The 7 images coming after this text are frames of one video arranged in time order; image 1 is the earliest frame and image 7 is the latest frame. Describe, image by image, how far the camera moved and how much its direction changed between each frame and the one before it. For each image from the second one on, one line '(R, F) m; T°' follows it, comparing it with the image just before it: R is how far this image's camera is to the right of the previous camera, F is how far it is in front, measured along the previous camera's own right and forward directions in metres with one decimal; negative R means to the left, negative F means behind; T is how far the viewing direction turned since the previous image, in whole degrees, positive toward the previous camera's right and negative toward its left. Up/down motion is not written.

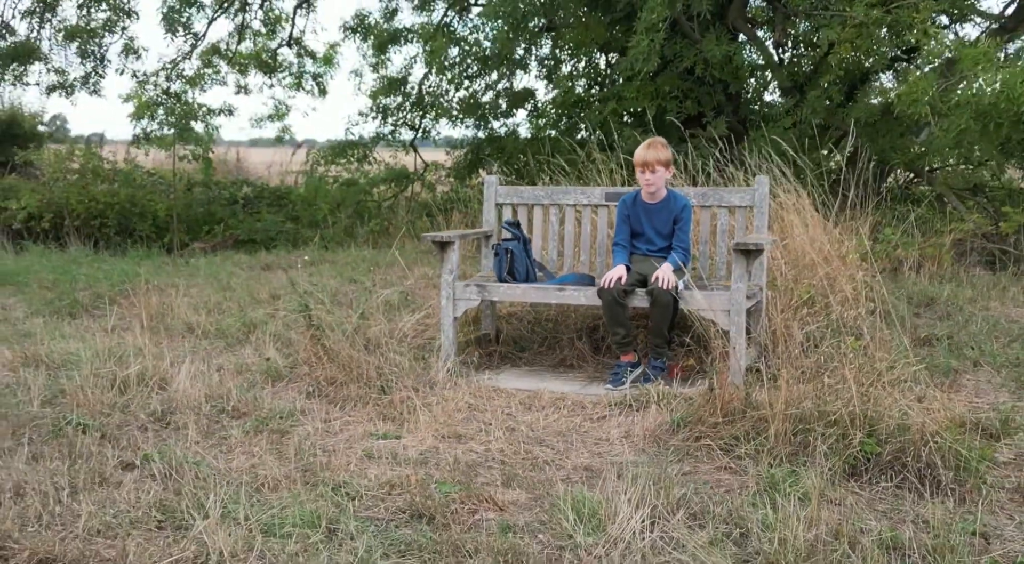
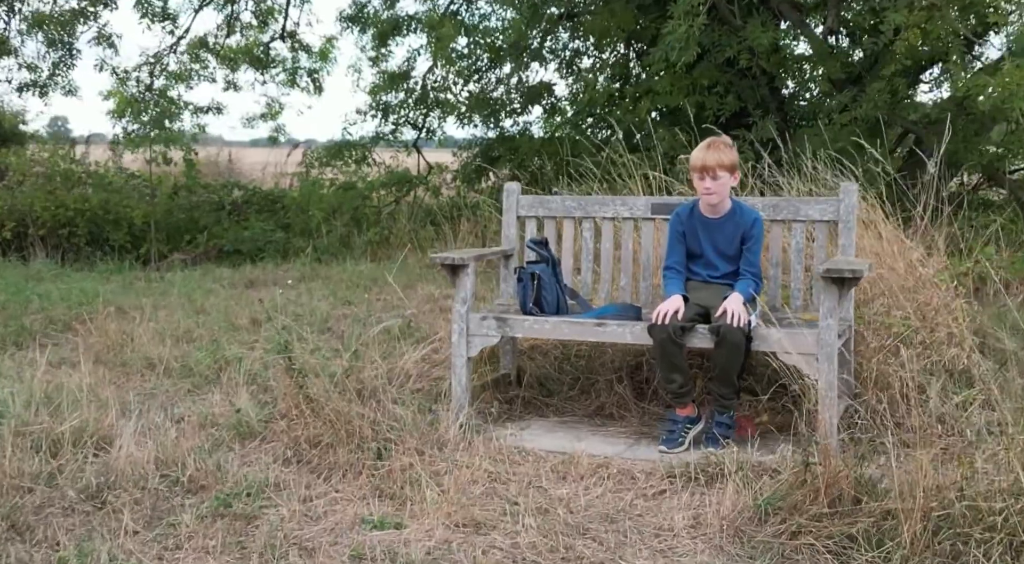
(-0.1, +1.3) m; 0°
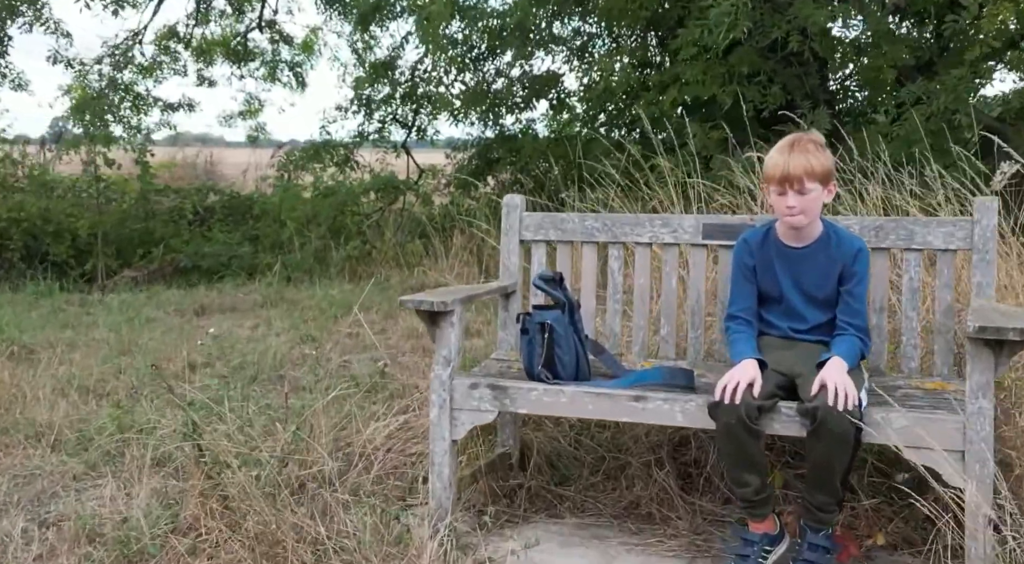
(0.0, +1.6) m; 0°
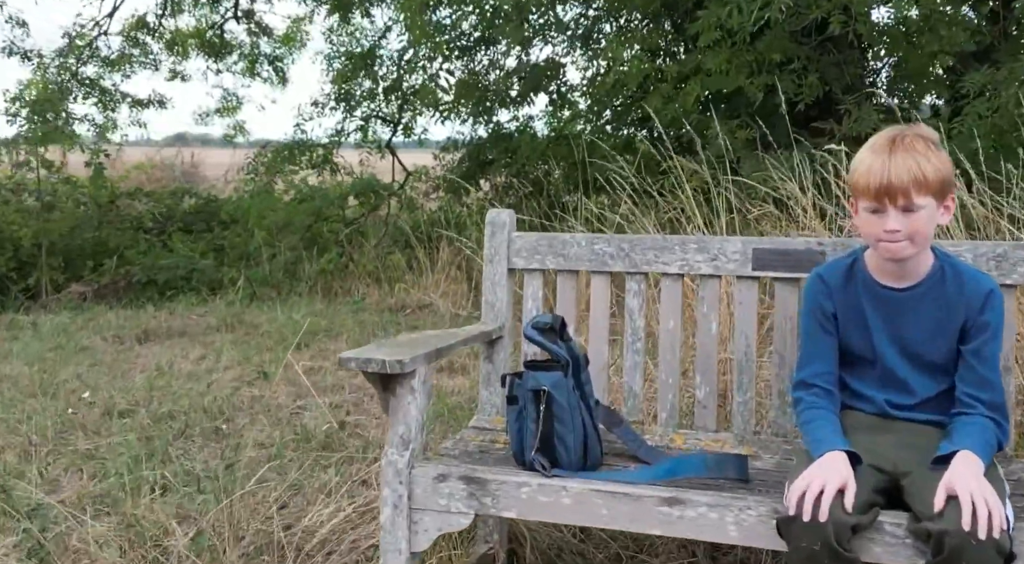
(0.0, +1.1) m; 0°
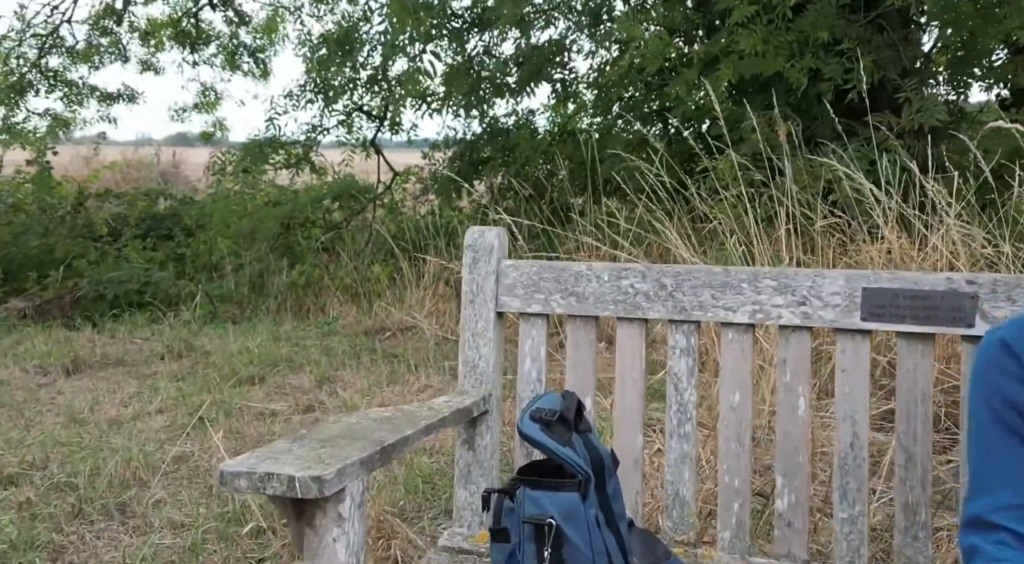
(0.0, +1.1) m; 0°
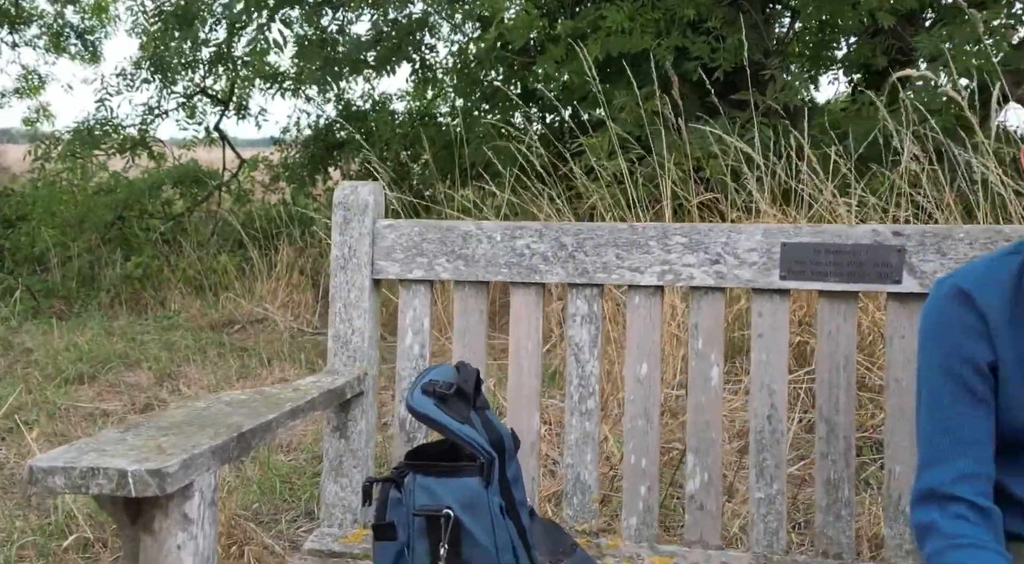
(-0.1, +0.3) m; +7°
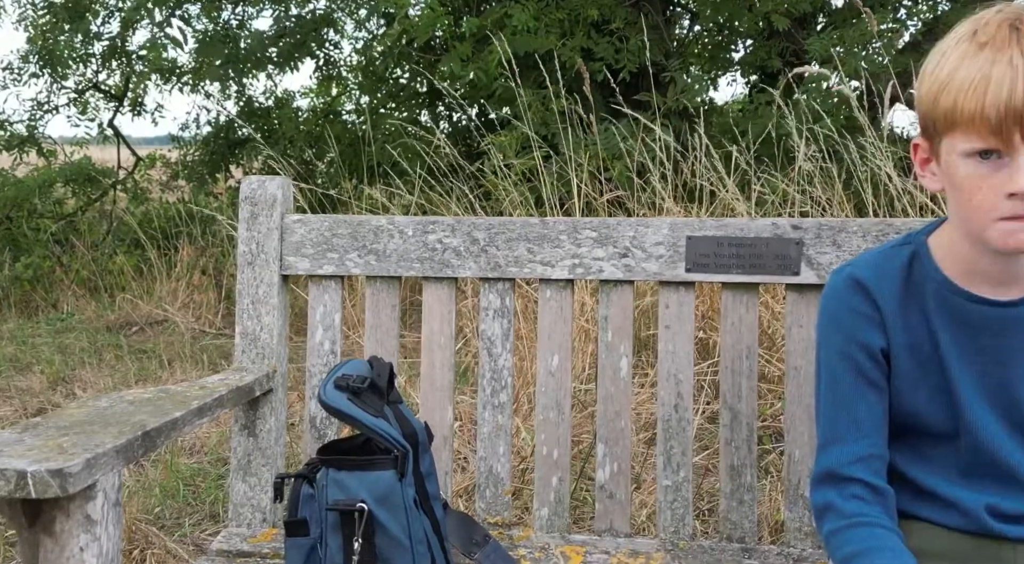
(0.0, 0.0) m; +5°
